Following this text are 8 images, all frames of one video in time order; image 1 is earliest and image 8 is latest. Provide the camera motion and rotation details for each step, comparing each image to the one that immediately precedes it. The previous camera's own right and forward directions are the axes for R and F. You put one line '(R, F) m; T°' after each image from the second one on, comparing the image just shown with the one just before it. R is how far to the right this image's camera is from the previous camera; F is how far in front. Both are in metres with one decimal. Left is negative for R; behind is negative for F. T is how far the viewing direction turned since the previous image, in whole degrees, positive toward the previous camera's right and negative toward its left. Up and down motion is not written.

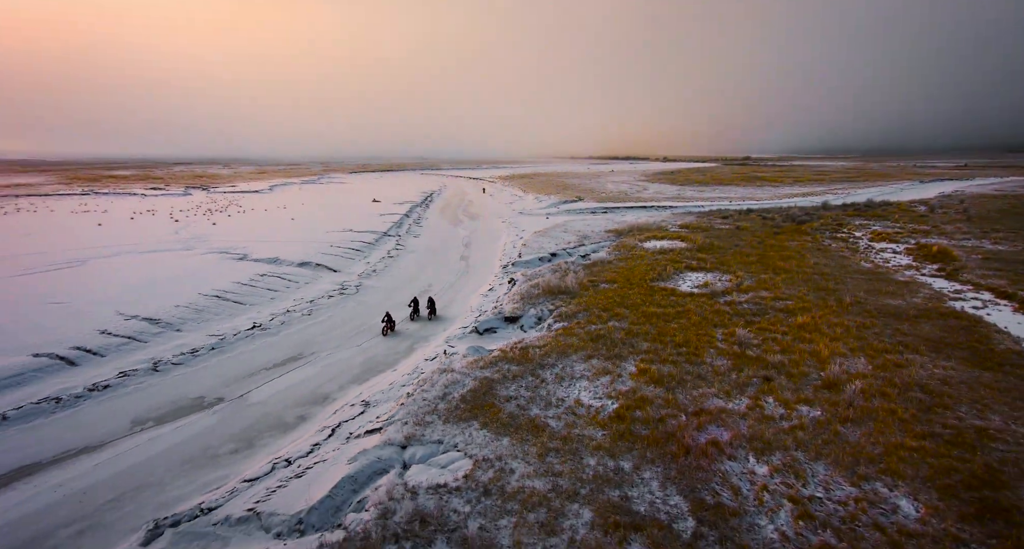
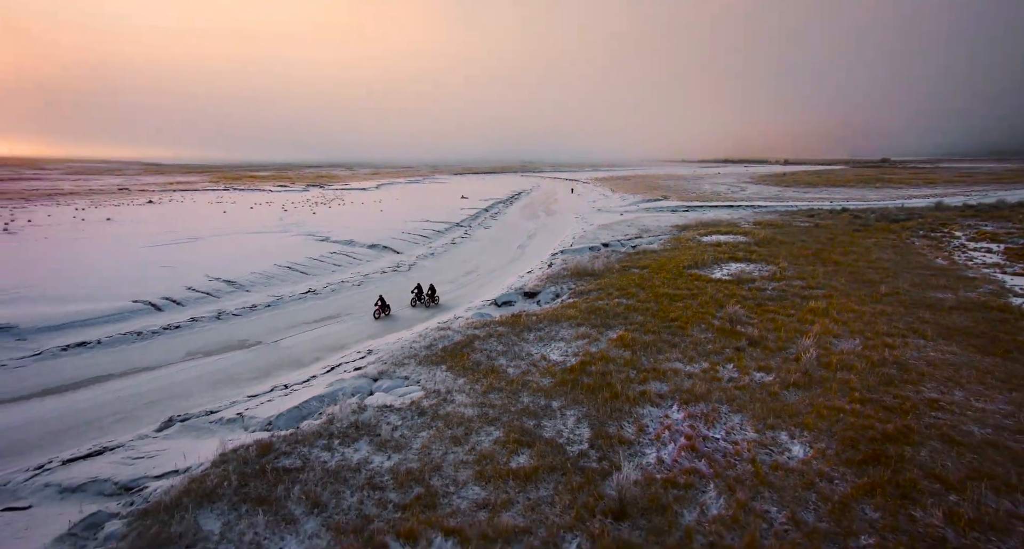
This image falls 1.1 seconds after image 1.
(+2.4, -0.6) m; -9°
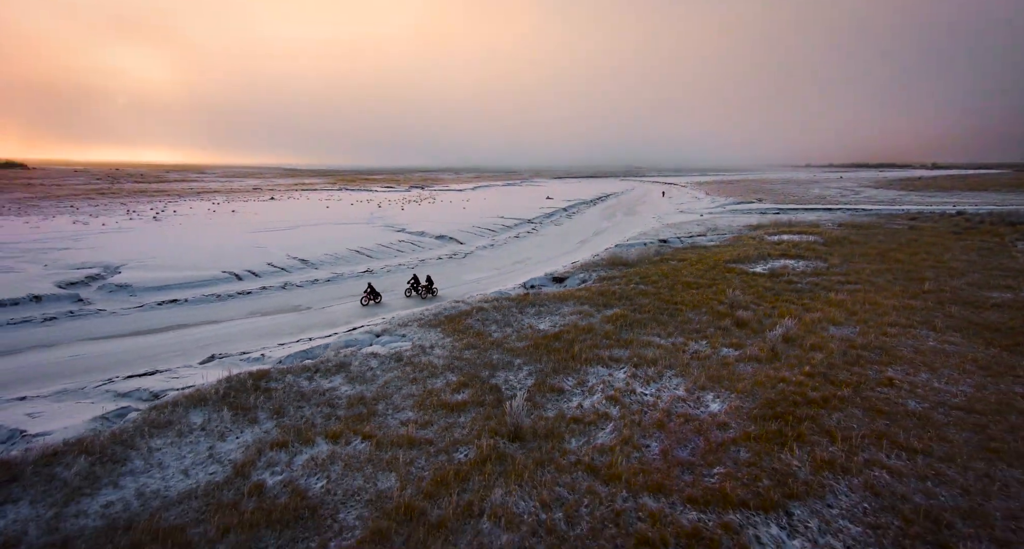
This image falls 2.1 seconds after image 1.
(+2.0, -0.6) m; -8°
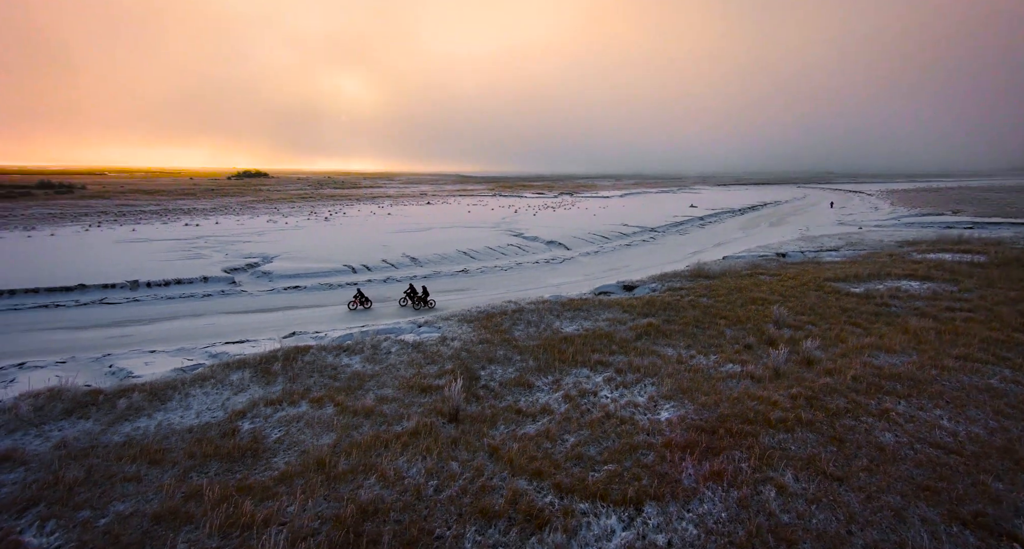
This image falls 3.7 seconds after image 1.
(+2.3, -0.4) m; -13°
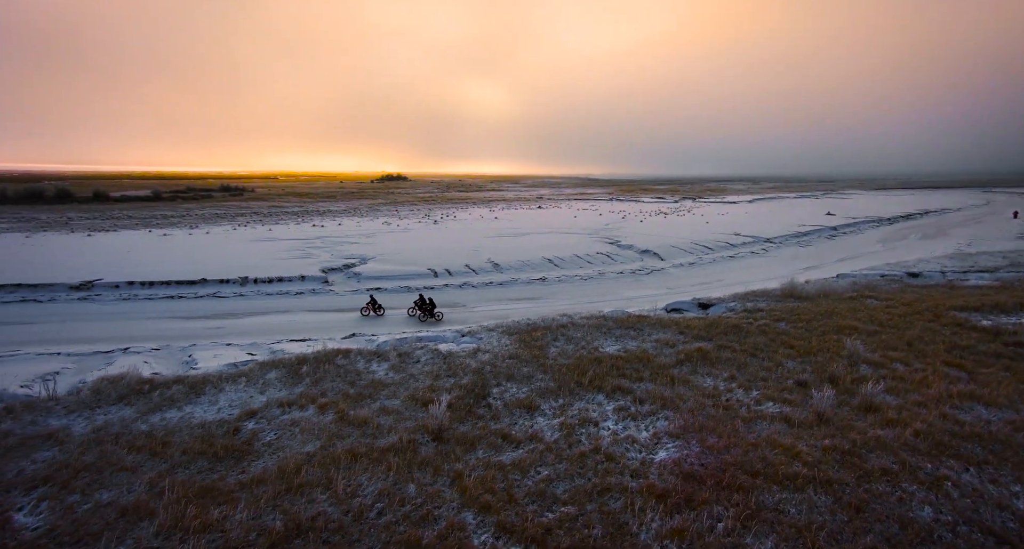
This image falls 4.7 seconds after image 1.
(+1.4, +0.3) m; -11°
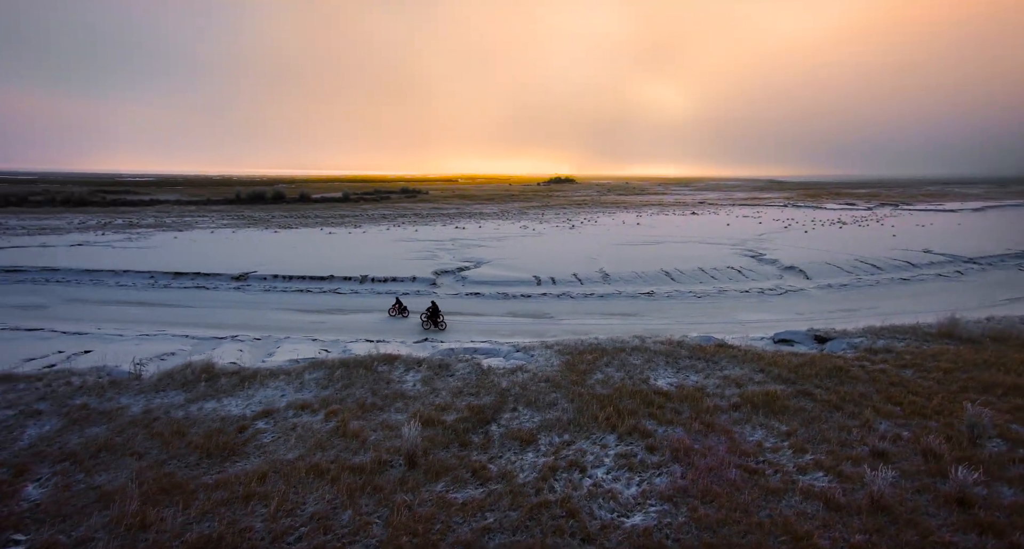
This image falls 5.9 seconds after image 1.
(+1.9, +0.6) m; -15°
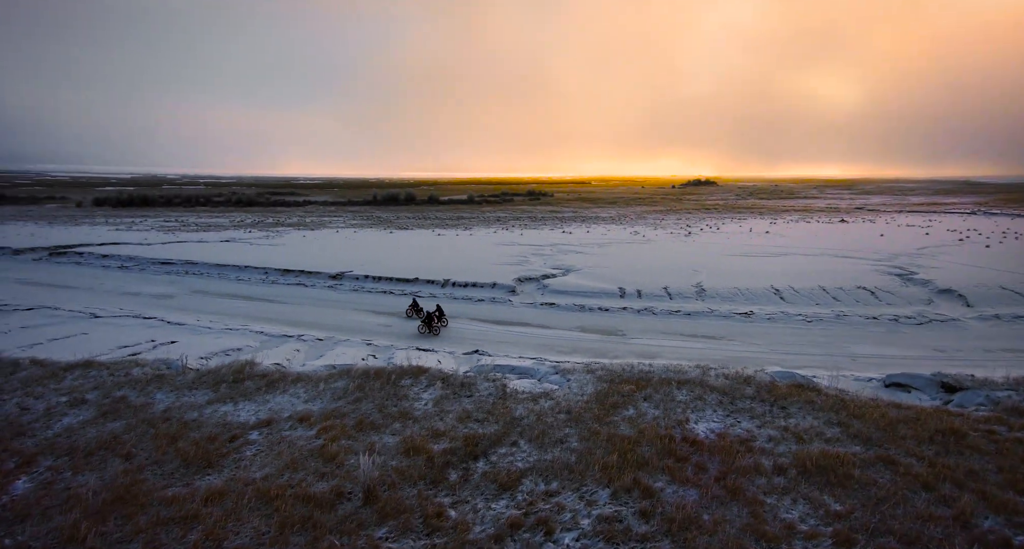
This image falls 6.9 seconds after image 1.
(+1.6, +0.8) m; -12°
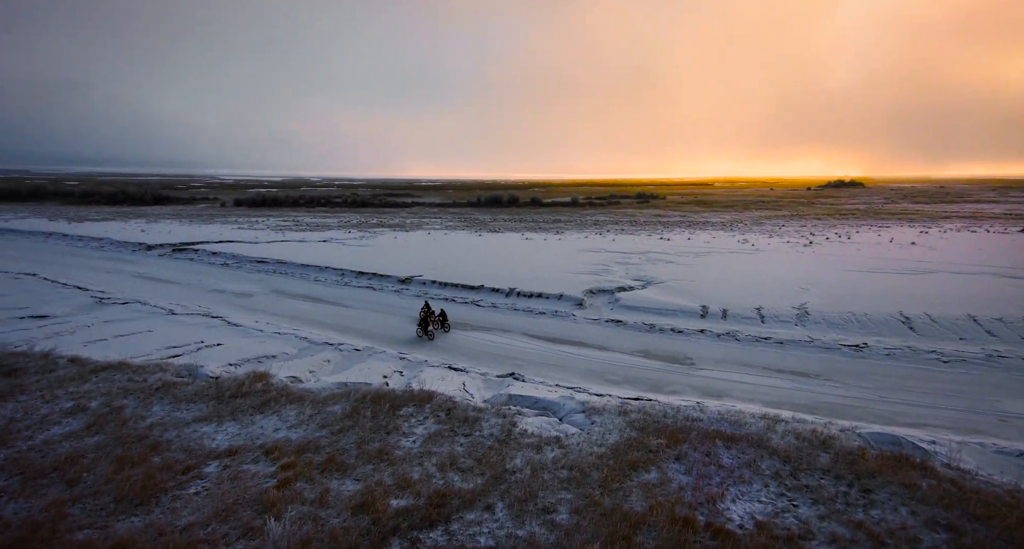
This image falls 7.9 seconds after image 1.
(+1.6, +1.4) m; -11°
